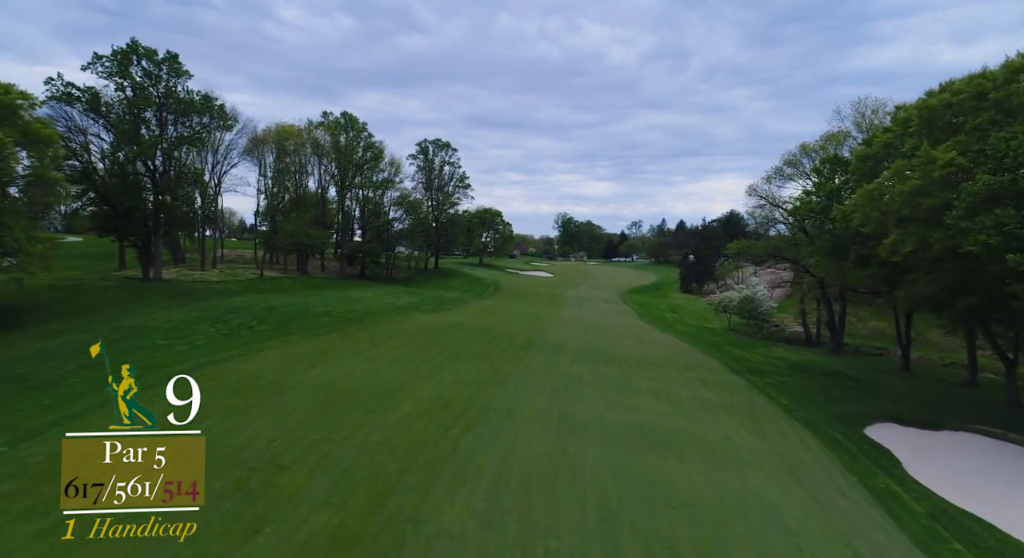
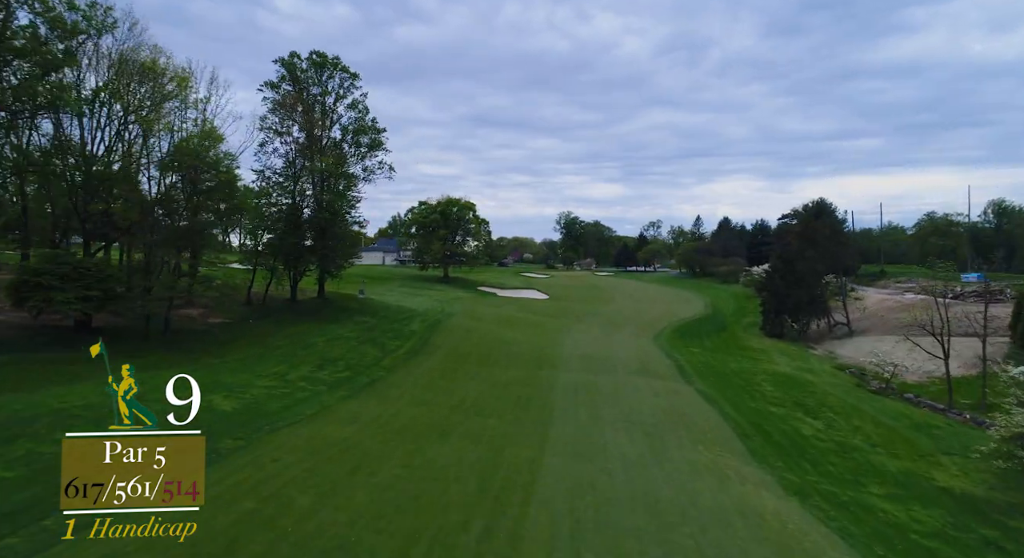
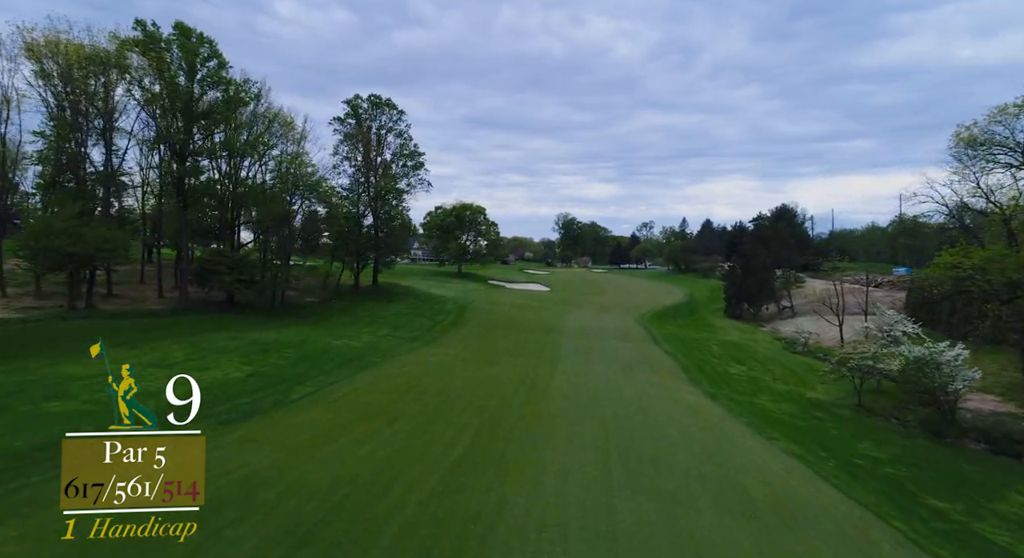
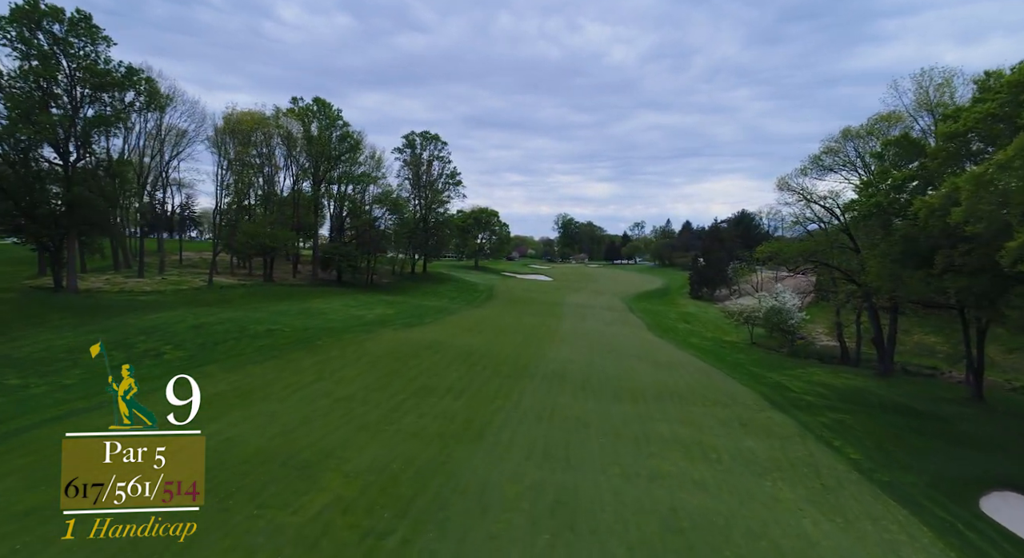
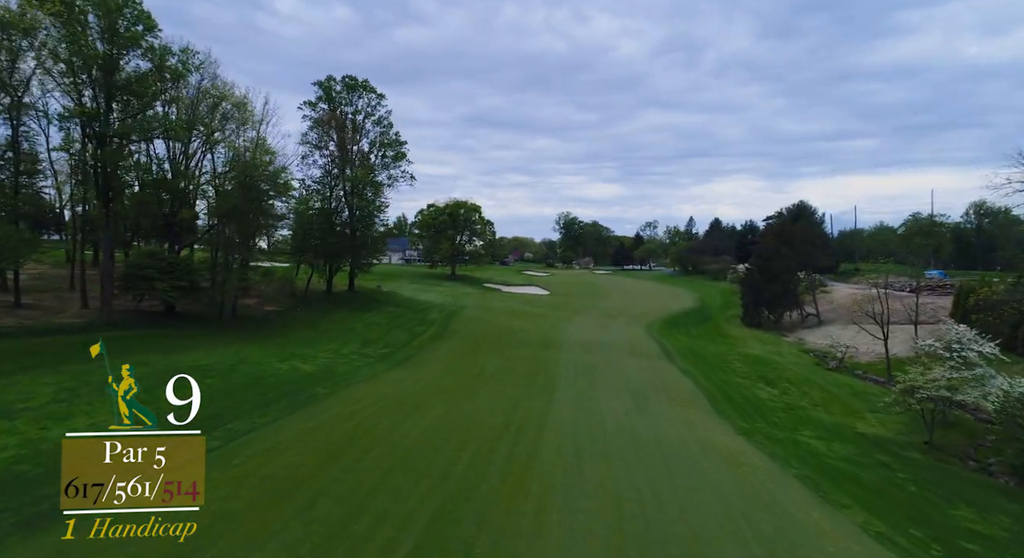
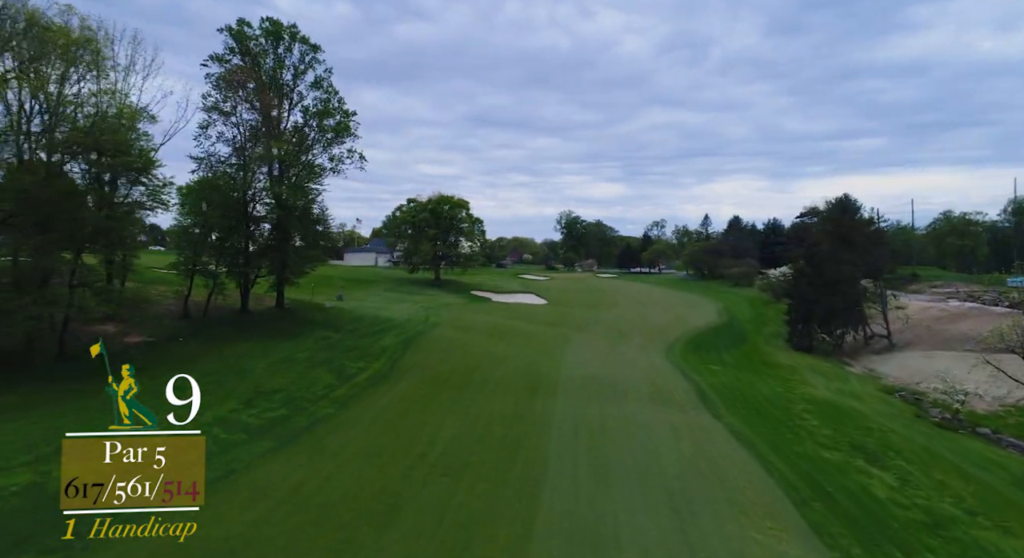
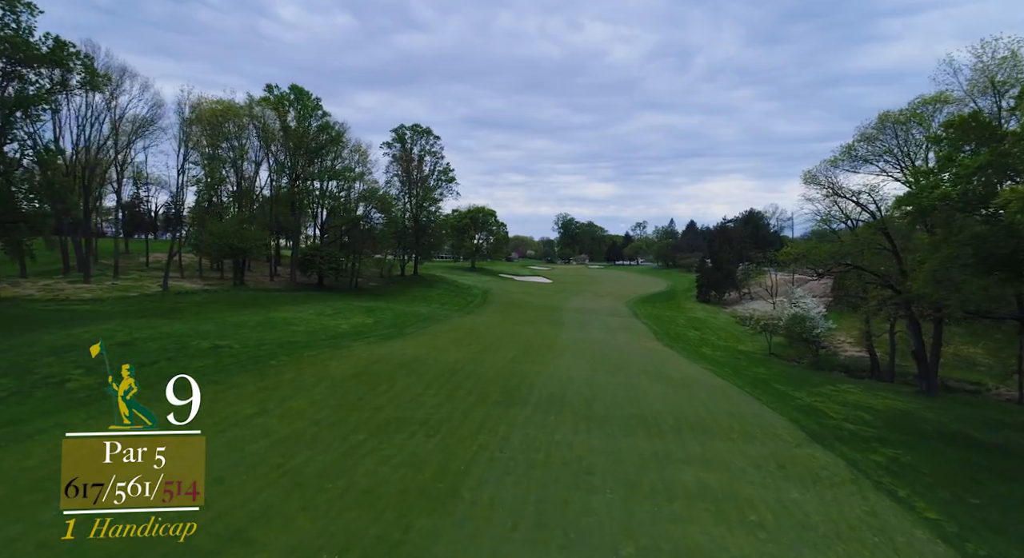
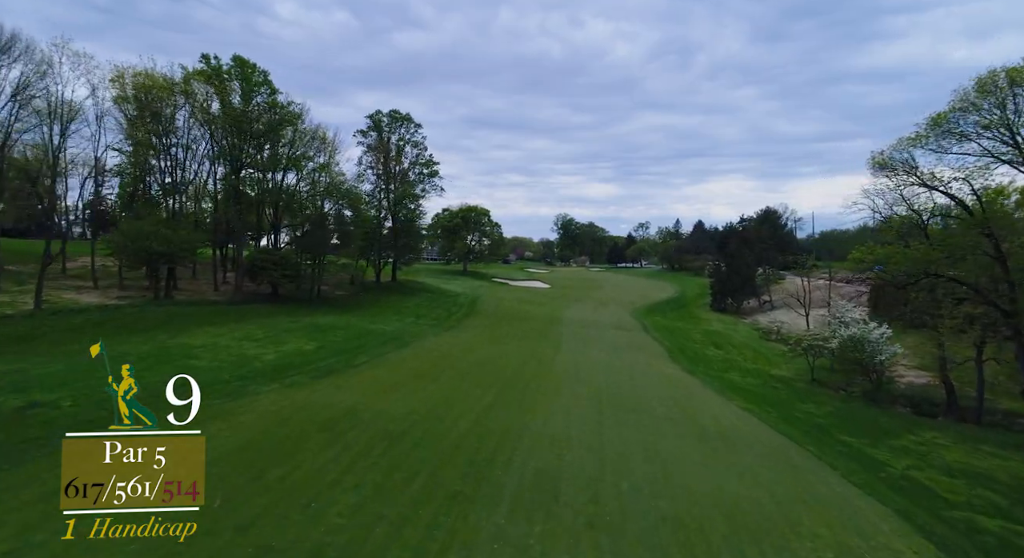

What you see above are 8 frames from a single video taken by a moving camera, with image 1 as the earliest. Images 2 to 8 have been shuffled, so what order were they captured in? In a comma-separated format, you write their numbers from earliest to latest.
4, 7, 8, 3, 5, 2, 6
